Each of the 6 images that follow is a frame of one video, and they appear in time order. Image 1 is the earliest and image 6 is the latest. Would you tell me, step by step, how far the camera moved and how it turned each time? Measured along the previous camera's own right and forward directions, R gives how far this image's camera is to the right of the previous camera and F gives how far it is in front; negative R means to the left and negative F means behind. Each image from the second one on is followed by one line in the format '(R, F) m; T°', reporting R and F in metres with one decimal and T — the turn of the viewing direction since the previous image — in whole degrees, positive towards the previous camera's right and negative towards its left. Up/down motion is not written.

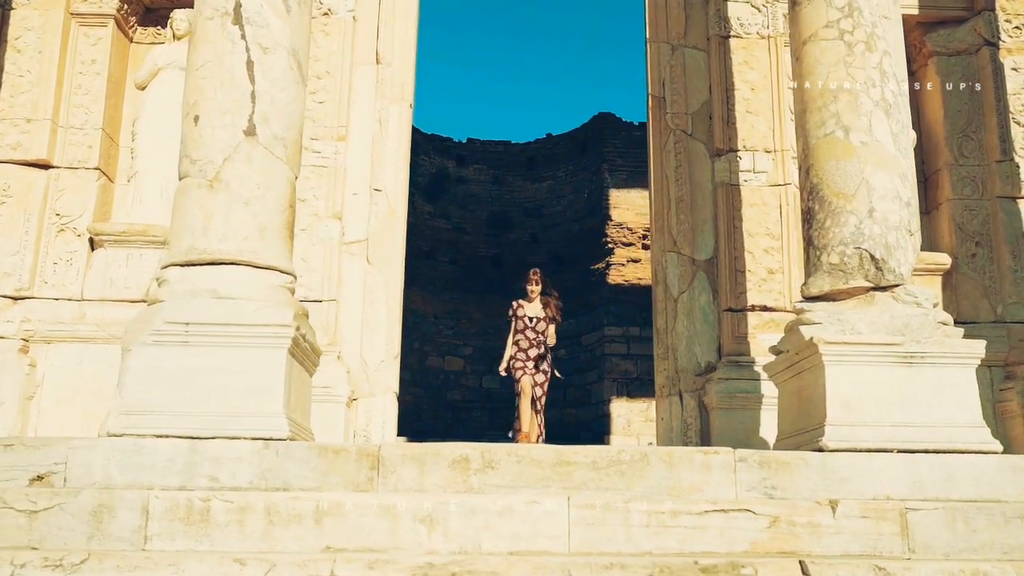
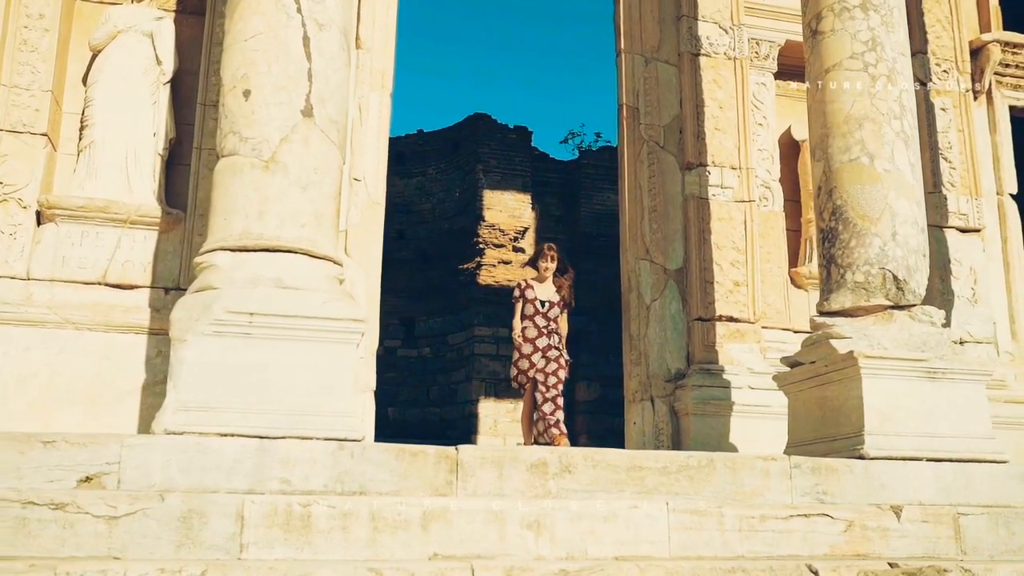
(-1.5, +0.2) m; +12°
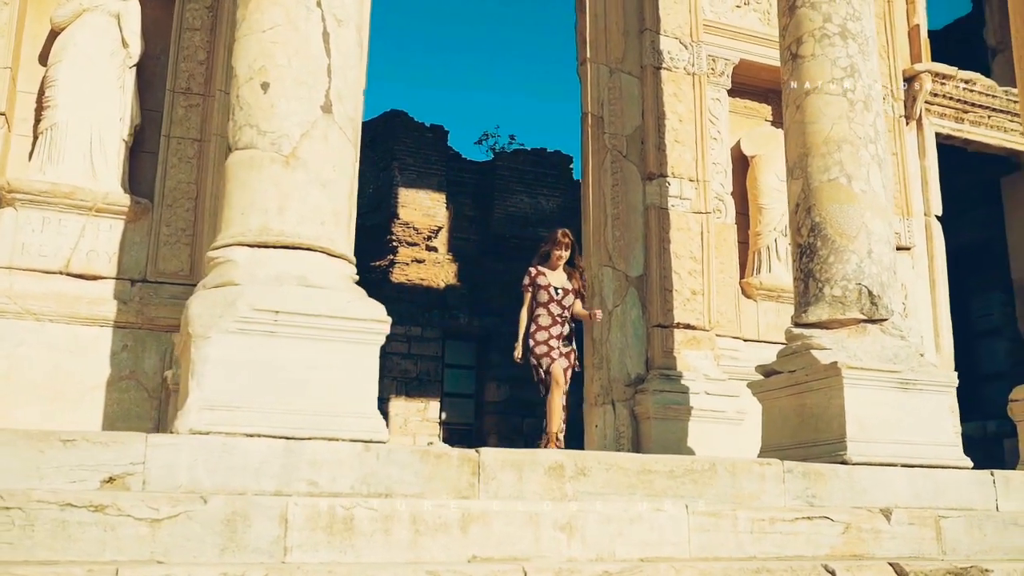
(-0.8, 0.0) m; +7°
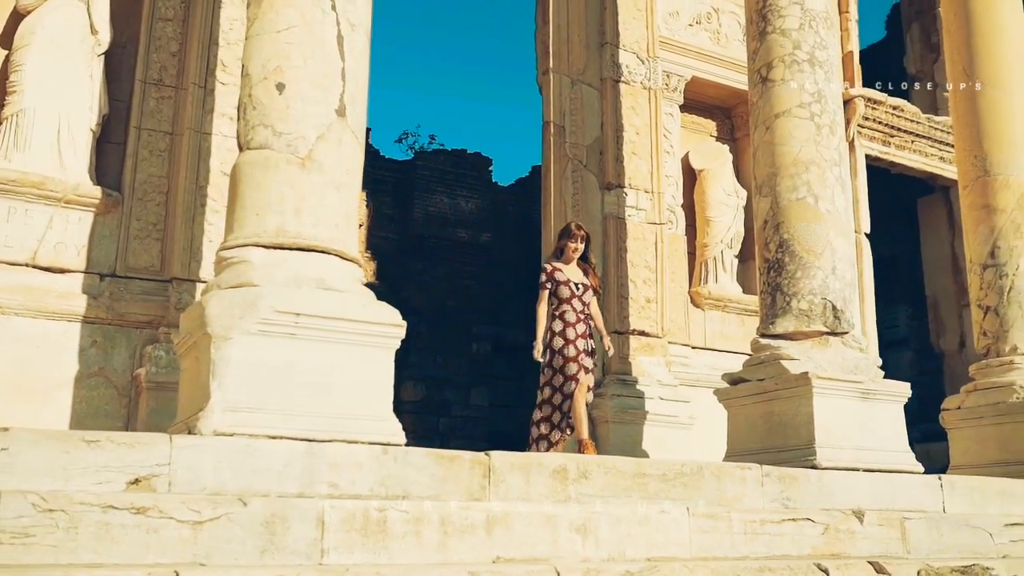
(-0.7, -0.1) m; +7°
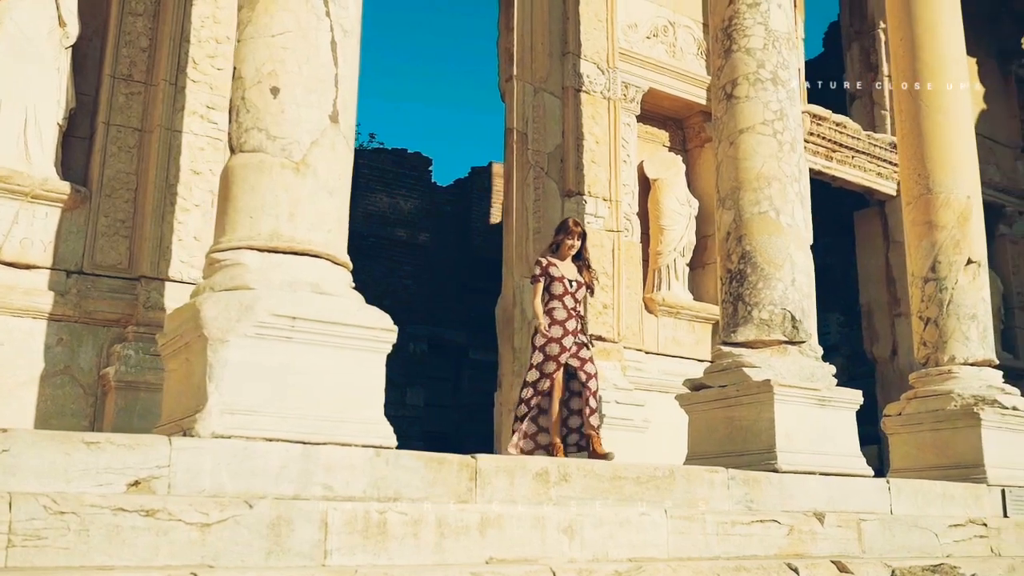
(-0.4, -0.1) m; +5°
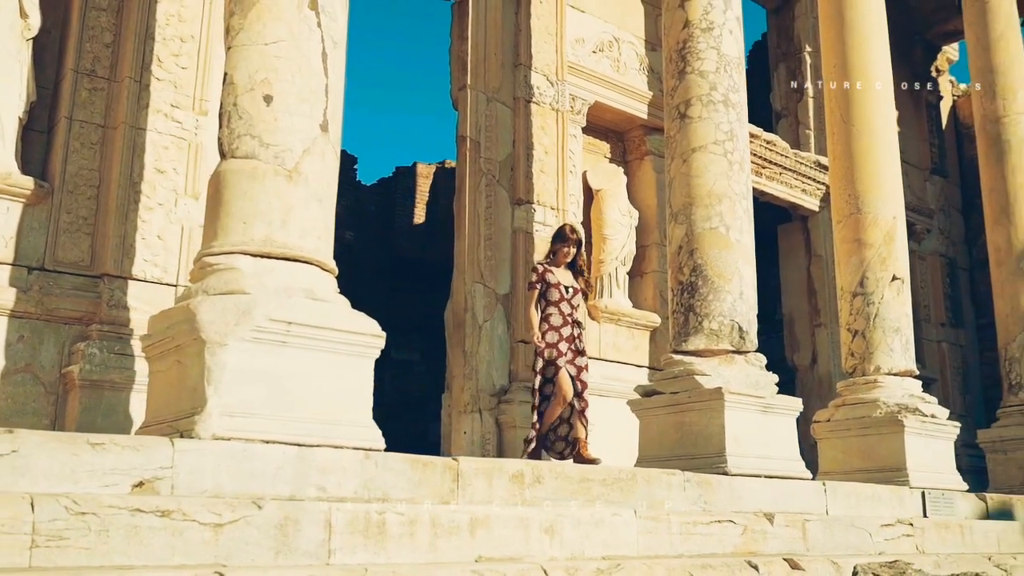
(-0.5, -0.2) m; +6°
